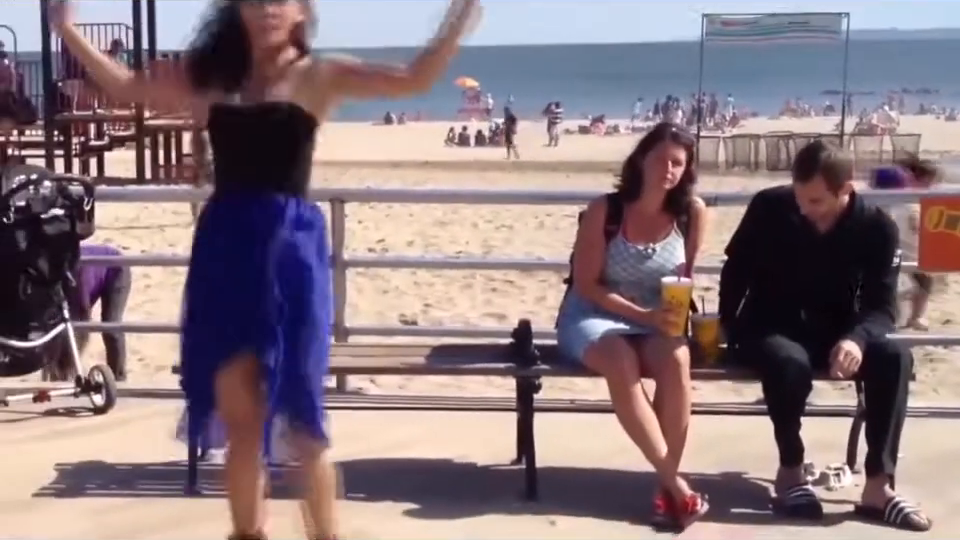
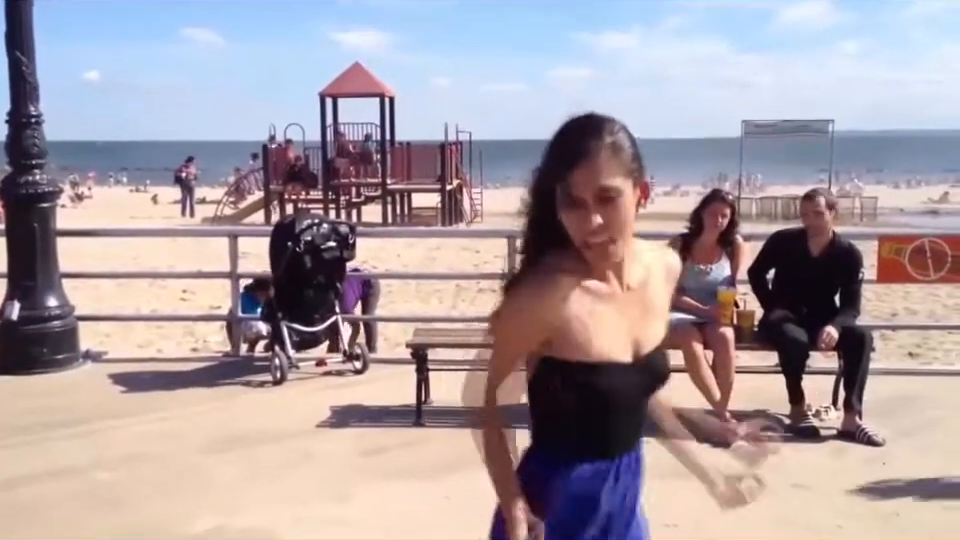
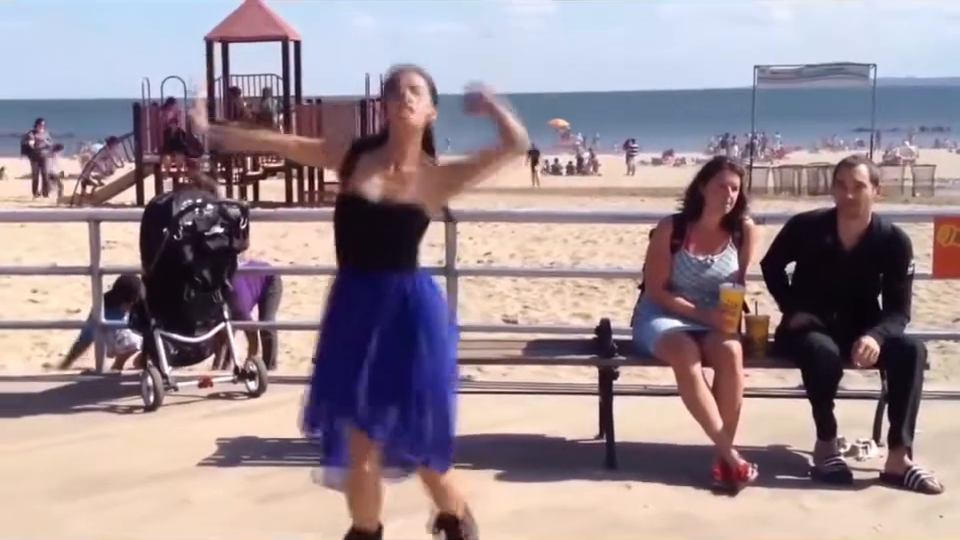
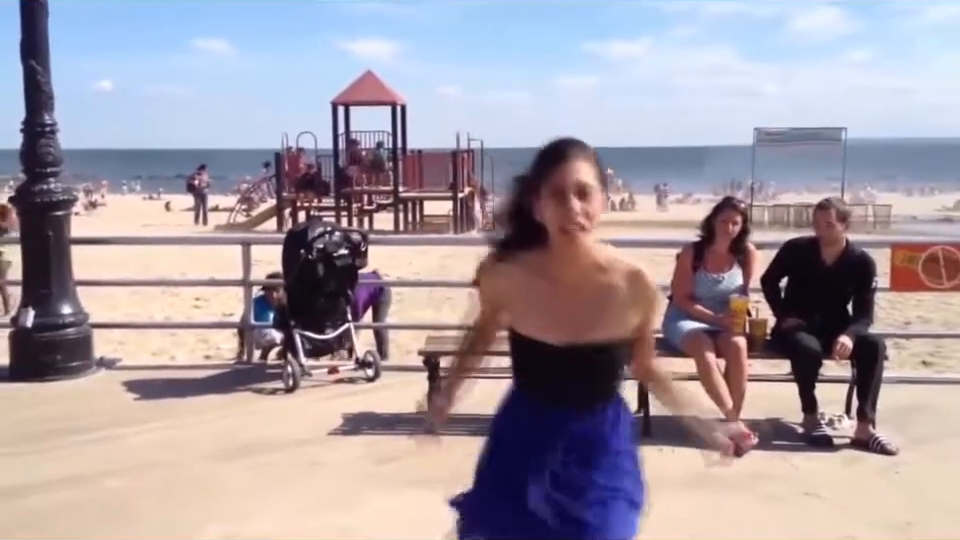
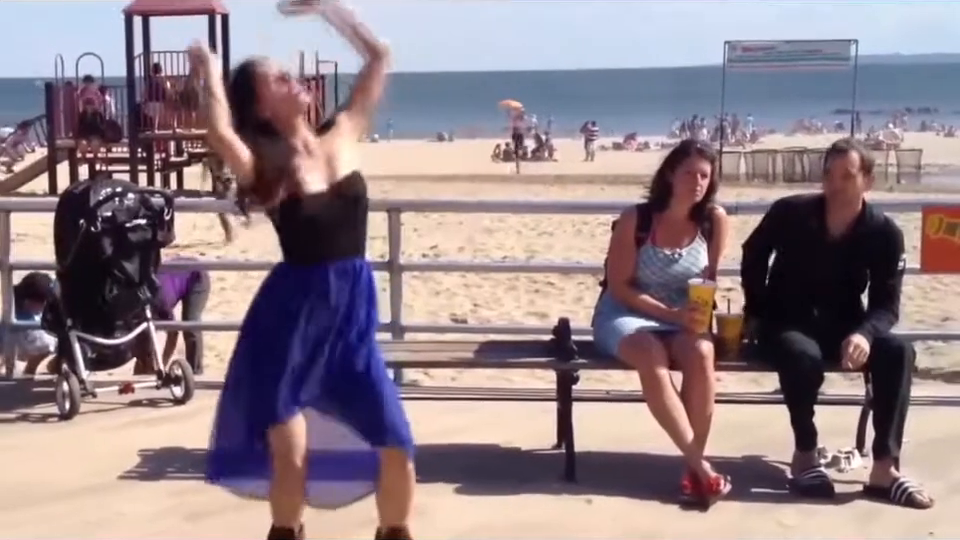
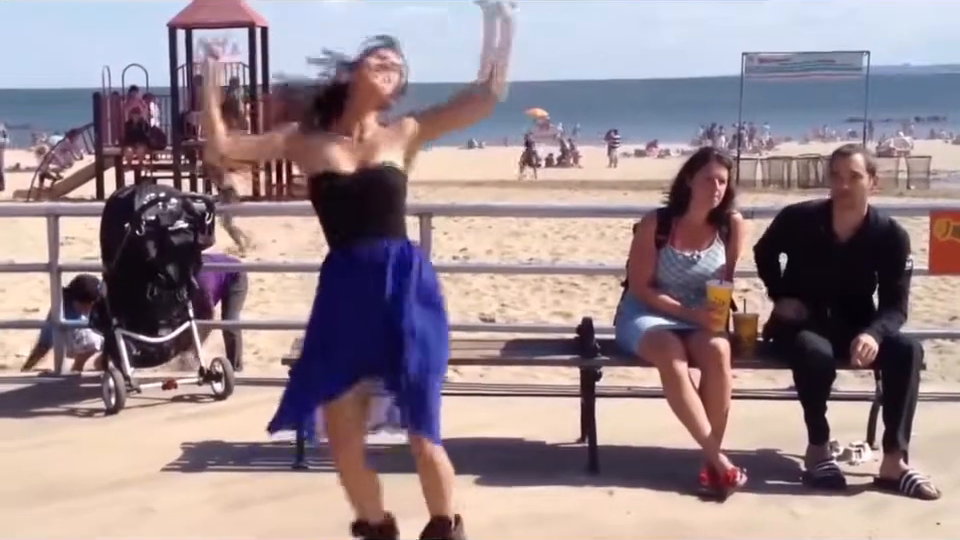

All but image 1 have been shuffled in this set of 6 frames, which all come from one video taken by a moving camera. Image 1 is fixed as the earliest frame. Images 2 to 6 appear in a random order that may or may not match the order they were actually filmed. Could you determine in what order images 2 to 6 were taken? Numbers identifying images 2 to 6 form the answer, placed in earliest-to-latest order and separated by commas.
5, 6, 3, 4, 2
